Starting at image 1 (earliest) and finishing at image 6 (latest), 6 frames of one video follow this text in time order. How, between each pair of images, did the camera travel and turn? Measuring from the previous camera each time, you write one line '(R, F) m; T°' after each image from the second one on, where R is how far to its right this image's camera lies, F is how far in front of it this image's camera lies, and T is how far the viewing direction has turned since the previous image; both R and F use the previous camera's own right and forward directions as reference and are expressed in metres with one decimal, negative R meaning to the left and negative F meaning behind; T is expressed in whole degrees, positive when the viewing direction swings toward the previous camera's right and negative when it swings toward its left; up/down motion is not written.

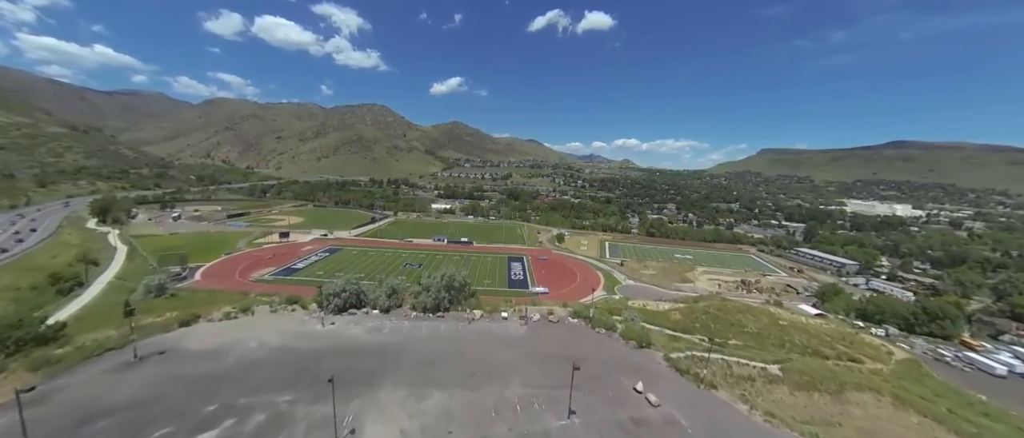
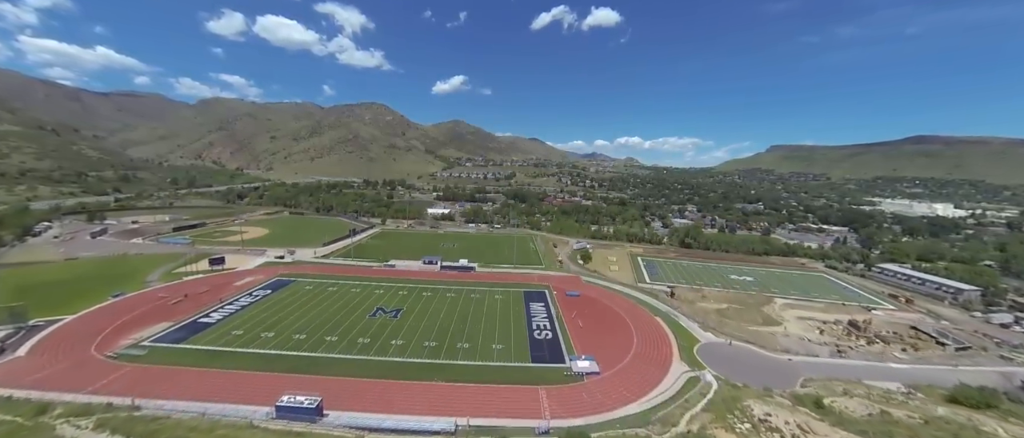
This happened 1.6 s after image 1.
(-2.3, +19.6) m; 0°
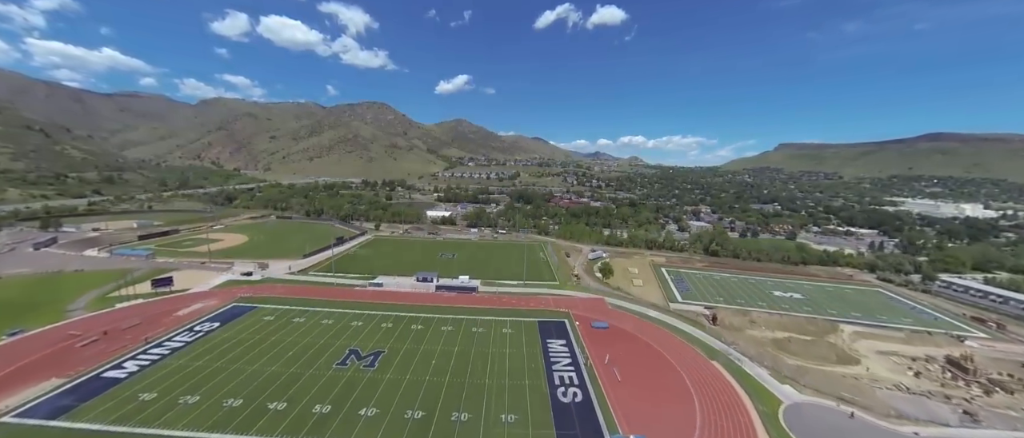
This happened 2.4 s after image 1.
(-1.0, +9.9) m; -1°
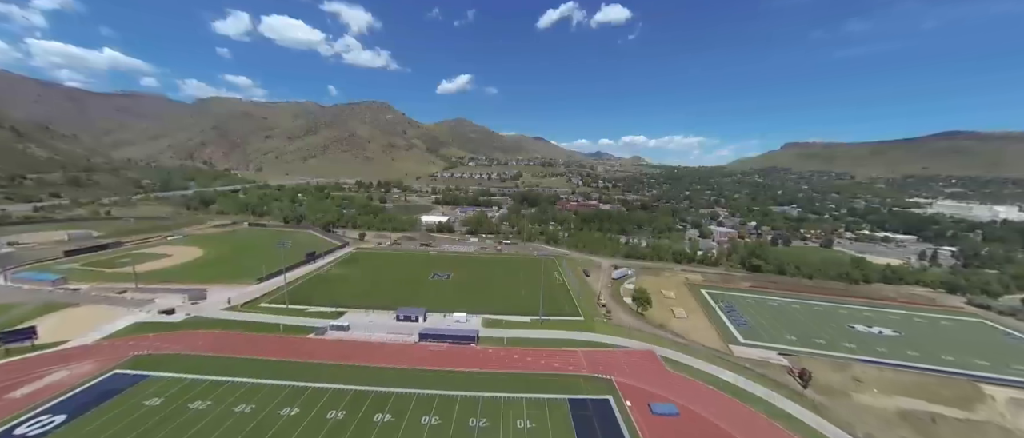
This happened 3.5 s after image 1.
(-1.4, +13.6) m; 0°
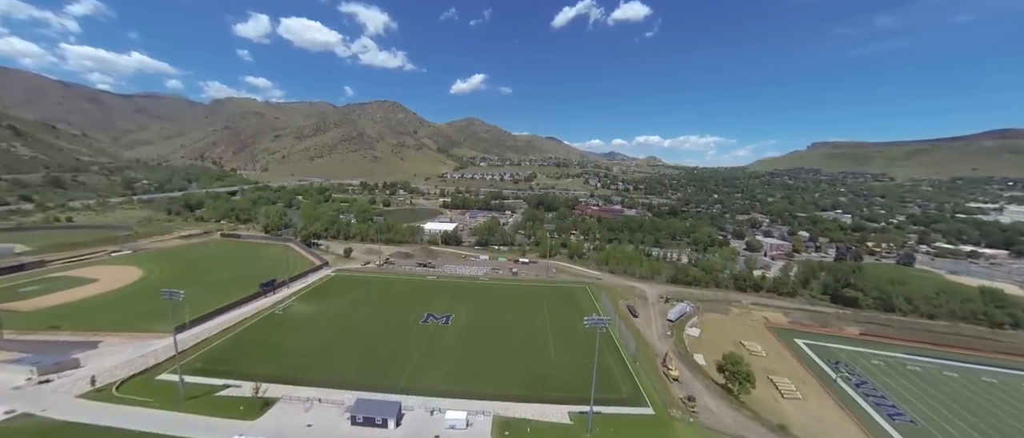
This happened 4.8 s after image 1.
(-1.6, +16.5) m; -2°
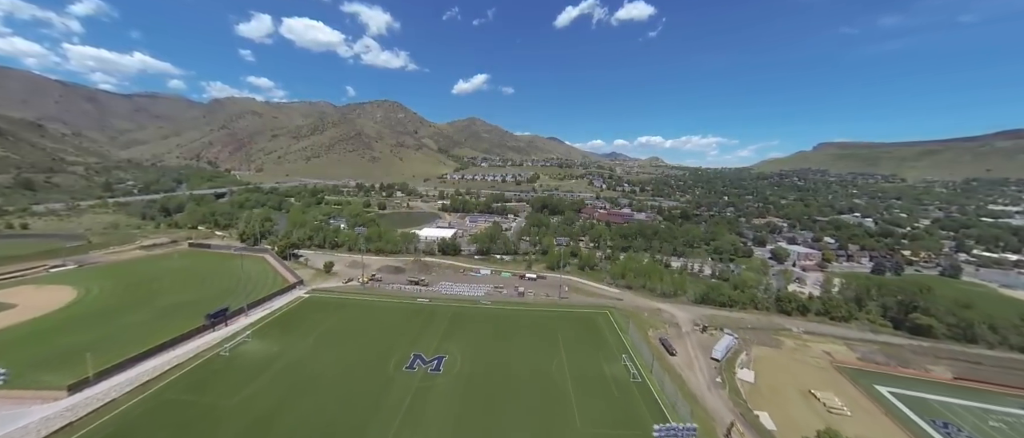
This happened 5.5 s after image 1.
(-0.8, +9.4) m; 0°
